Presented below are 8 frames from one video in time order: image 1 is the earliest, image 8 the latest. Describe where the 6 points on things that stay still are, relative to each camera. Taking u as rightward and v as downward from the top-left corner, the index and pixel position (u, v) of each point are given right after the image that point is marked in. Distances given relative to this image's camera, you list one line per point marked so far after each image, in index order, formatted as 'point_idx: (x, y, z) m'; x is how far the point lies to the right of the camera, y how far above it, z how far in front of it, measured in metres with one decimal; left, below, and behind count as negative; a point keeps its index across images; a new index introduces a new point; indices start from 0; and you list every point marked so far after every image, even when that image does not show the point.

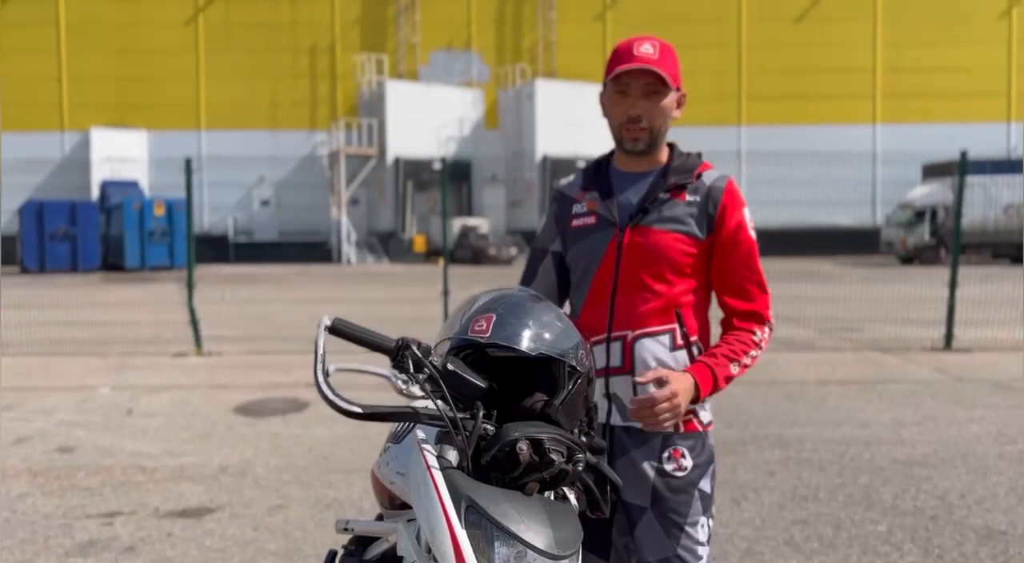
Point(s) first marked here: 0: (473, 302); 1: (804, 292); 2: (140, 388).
0: (-0.1, 0.0, +1.9) m
1: (+5.5, -0.2, +16.4) m
2: (-3.7, -1.1, +8.7) m
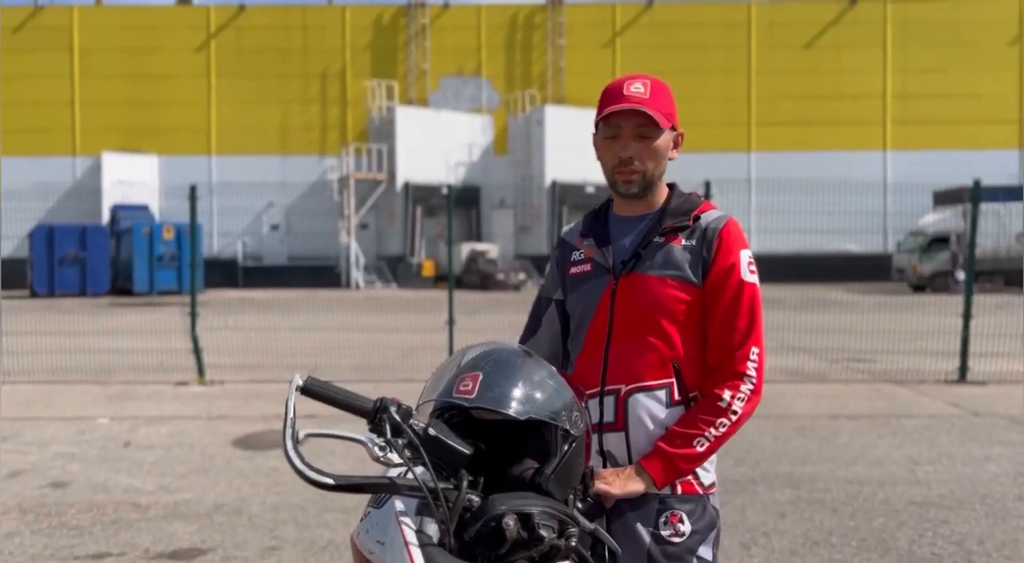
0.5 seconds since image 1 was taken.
0: (-0.1, -0.2, +1.8) m
1: (+5.6, -0.7, +16.2) m
2: (-3.7, -1.4, +8.6) m
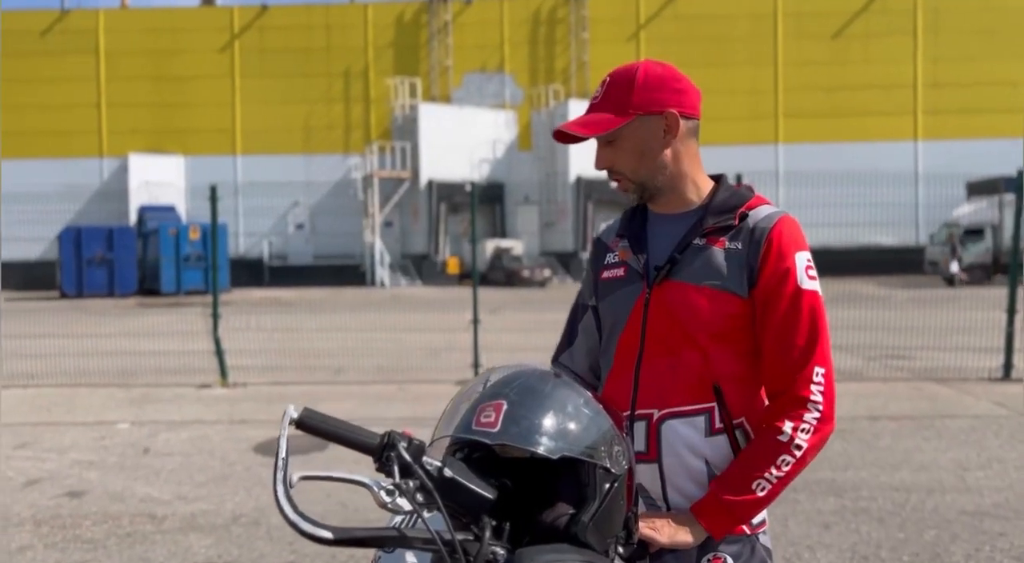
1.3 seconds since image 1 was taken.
0: (-0.1, -0.2, +1.5) m
1: (+6.1, -0.6, +15.7) m
2: (-3.4, -1.4, +8.5) m
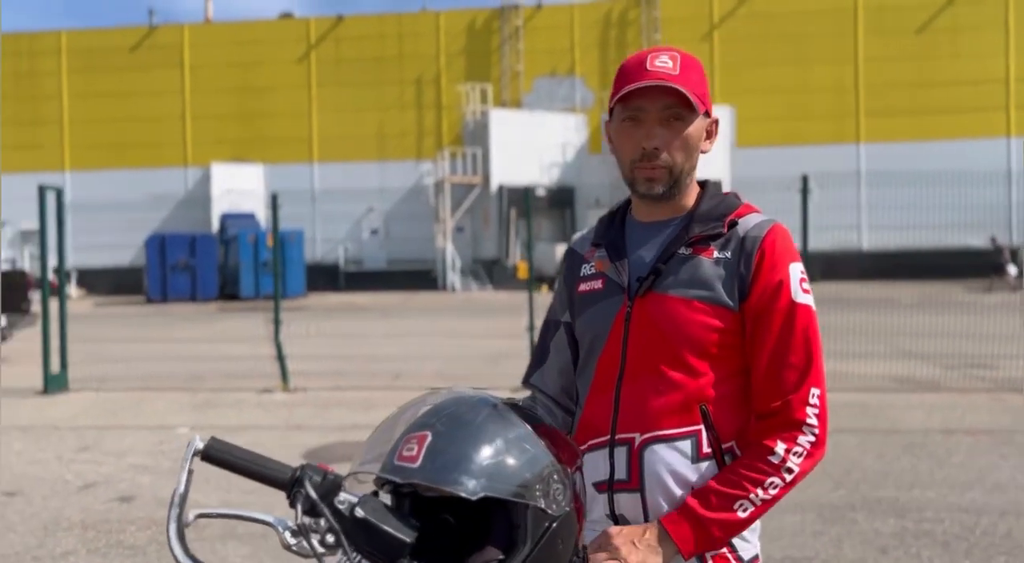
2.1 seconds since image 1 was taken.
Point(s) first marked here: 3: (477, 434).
0: (-0.2, -0.2, +1.4) m
1: (+7.2, -0.7, +15.0) m
2: (-2.9, -1.4, +8.6) m
3: (-0.1, -0.2, +1.3) m
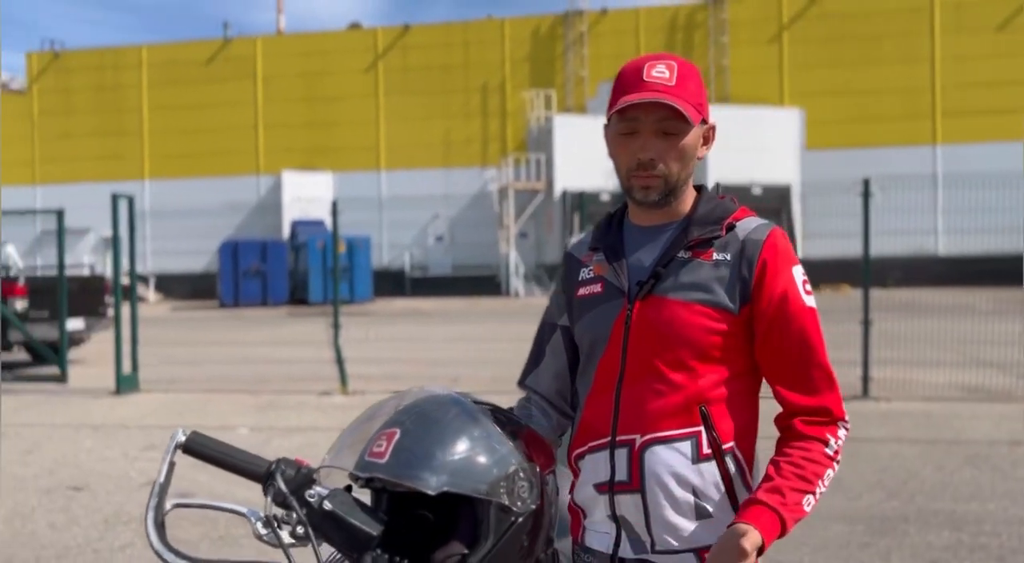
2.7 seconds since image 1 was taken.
0: (-0.2, -0.2, +1.5) m
1: (+8.2, -0.8, +14.5) m
2: (-2.4, -1.5, +8.8) m
3: (-0.1, -0.2, +1.3) m
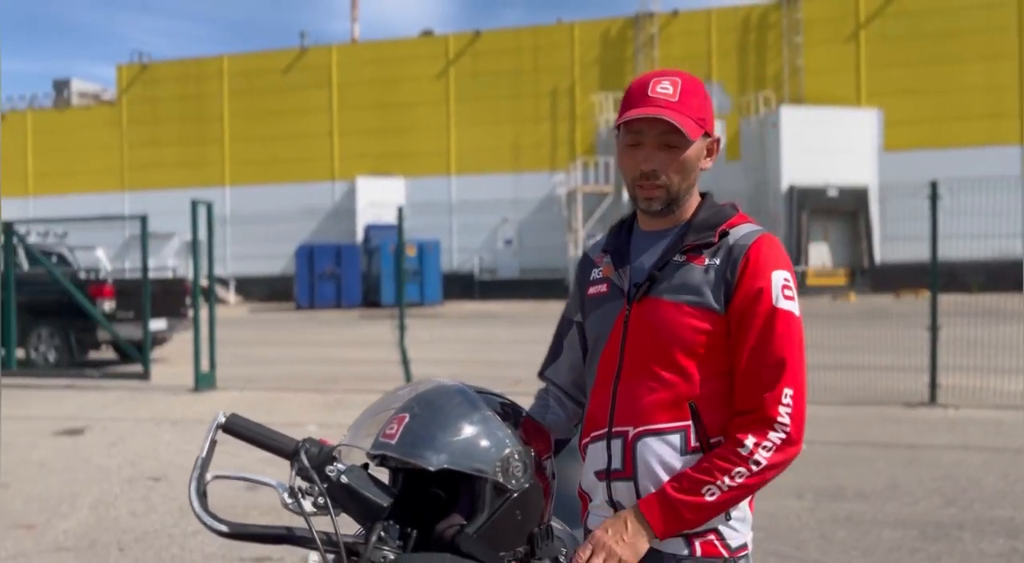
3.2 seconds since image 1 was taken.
0: (-0.2, -0.2, +1.6) m
1: (+9.2, -0.9, +13.9) m
2: (-1.8, -1.5, +9.1) m
3: (-0.1, -0.2, +1.5) m
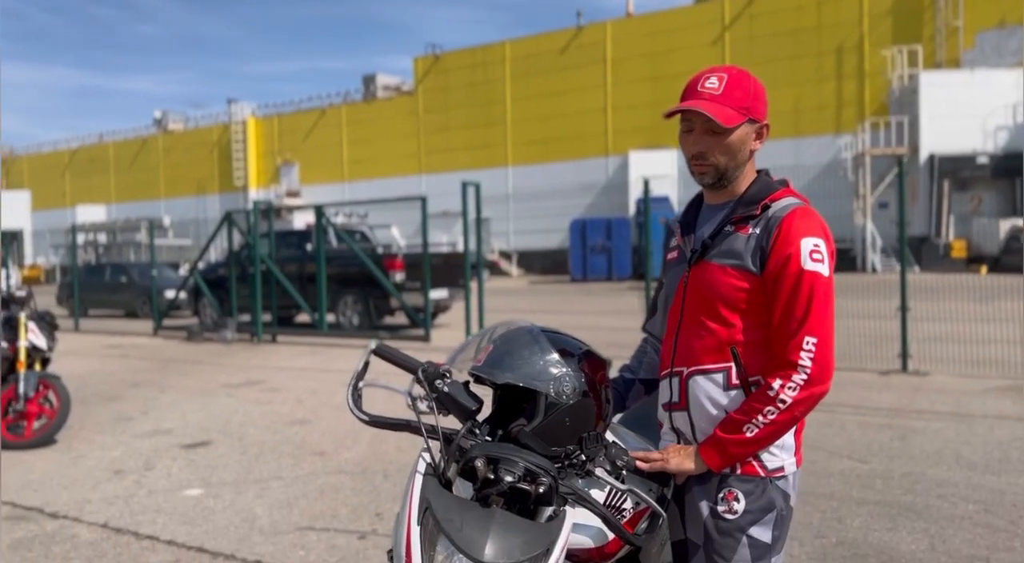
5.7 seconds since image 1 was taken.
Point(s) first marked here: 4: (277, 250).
0: (0.0, -0.1, +2.2) m
1: (+12.8, -0.4, +10.9) m
2: (+0.9, -1.2, +9.8) m
3: (0.0, -0.2, +2.1) m
4: (-4.3, +0.6, +16.0) m
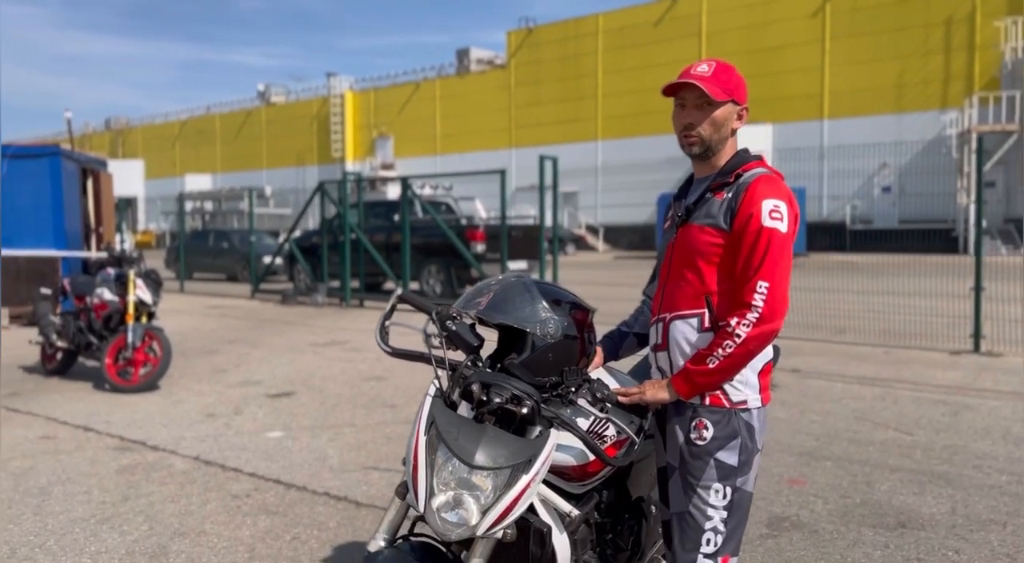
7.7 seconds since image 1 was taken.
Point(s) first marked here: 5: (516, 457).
0: (0.0, 0.0, +2.6) m
1: (+13.6, -0.4, +9.9) m
2: (+1.6, -0.9, +10.1) m
3: (0.0, 0.0, +2.5) m
4: (-2.8, +1.2, +16.7) m
5: (0.0, -0.5, +2.3) m
